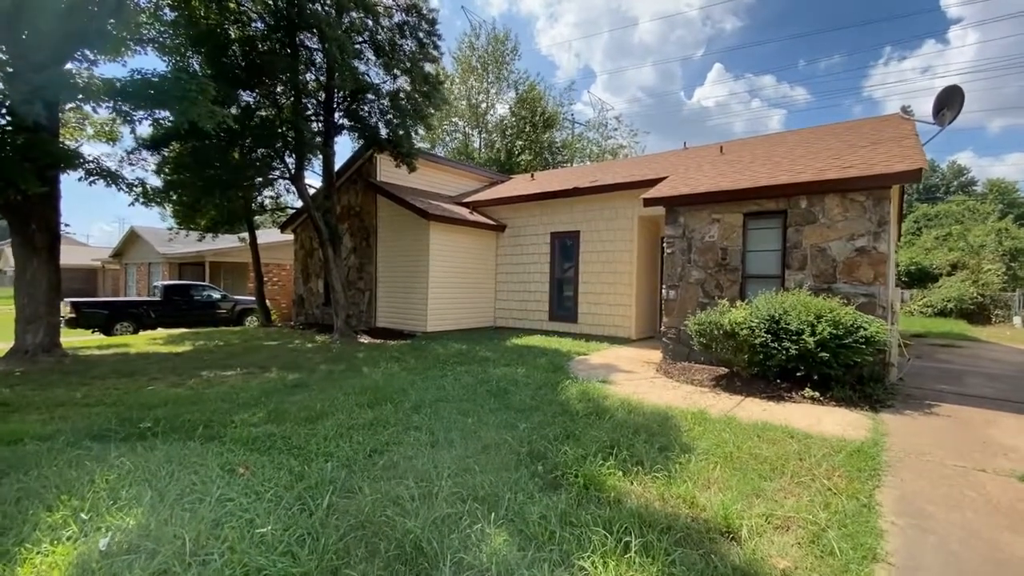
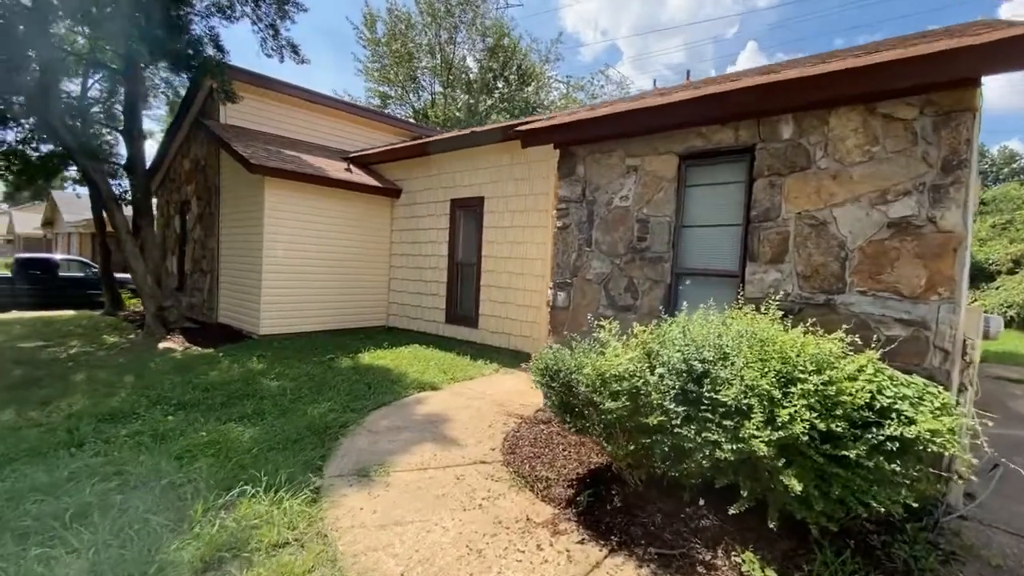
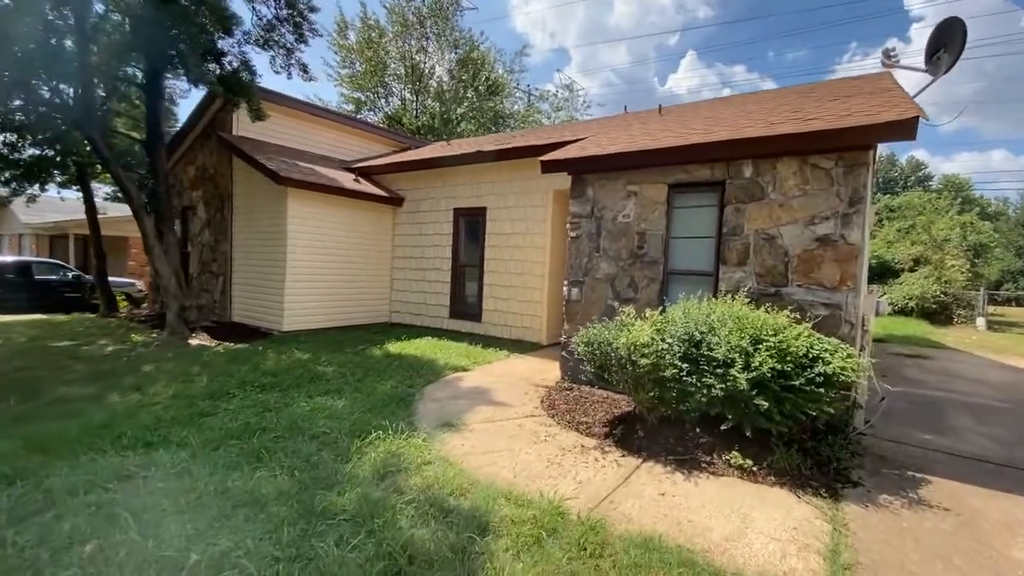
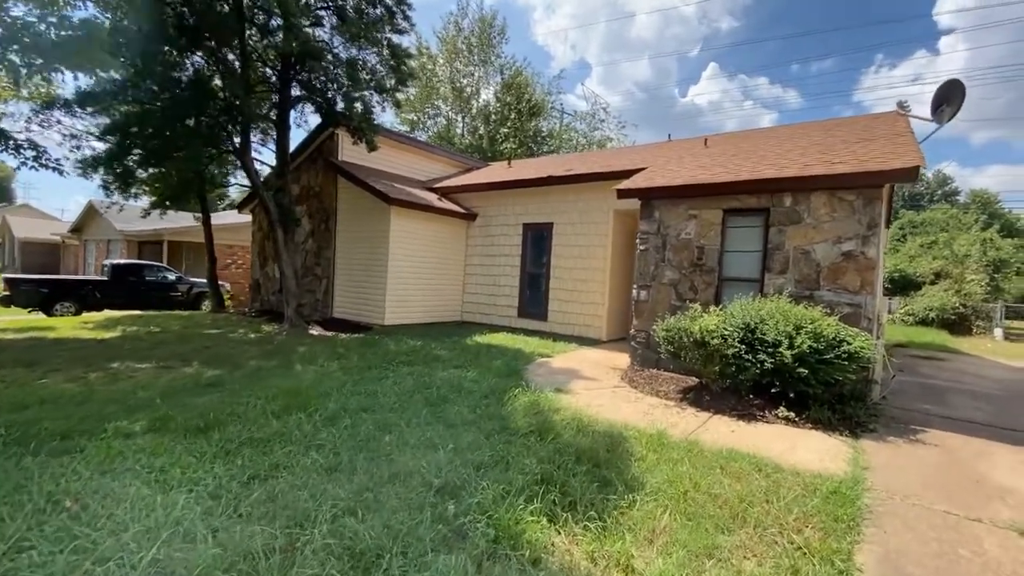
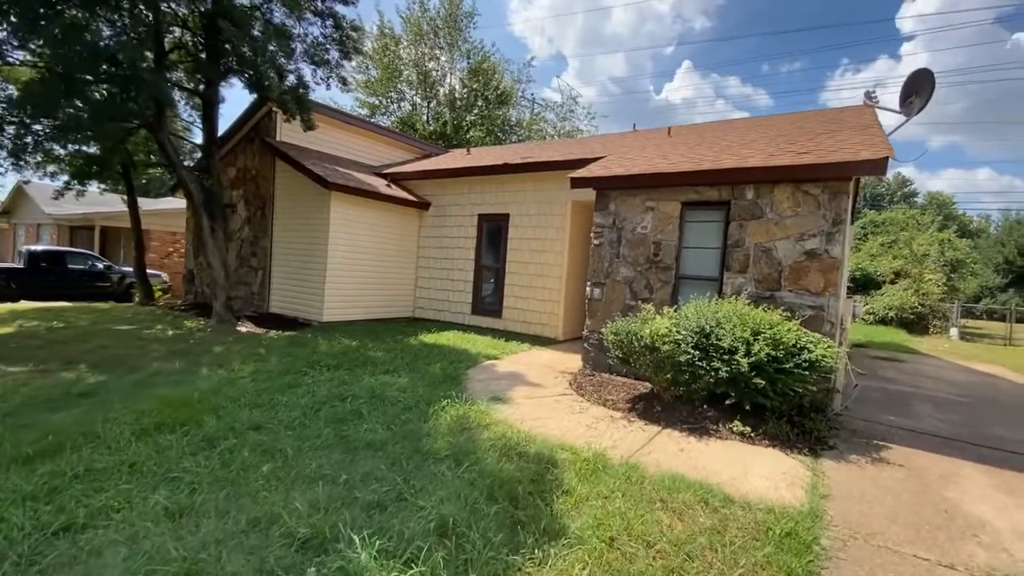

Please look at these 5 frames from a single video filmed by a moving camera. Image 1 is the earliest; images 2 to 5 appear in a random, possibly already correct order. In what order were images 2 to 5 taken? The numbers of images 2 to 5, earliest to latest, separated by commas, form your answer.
4, 5, 3, 2
